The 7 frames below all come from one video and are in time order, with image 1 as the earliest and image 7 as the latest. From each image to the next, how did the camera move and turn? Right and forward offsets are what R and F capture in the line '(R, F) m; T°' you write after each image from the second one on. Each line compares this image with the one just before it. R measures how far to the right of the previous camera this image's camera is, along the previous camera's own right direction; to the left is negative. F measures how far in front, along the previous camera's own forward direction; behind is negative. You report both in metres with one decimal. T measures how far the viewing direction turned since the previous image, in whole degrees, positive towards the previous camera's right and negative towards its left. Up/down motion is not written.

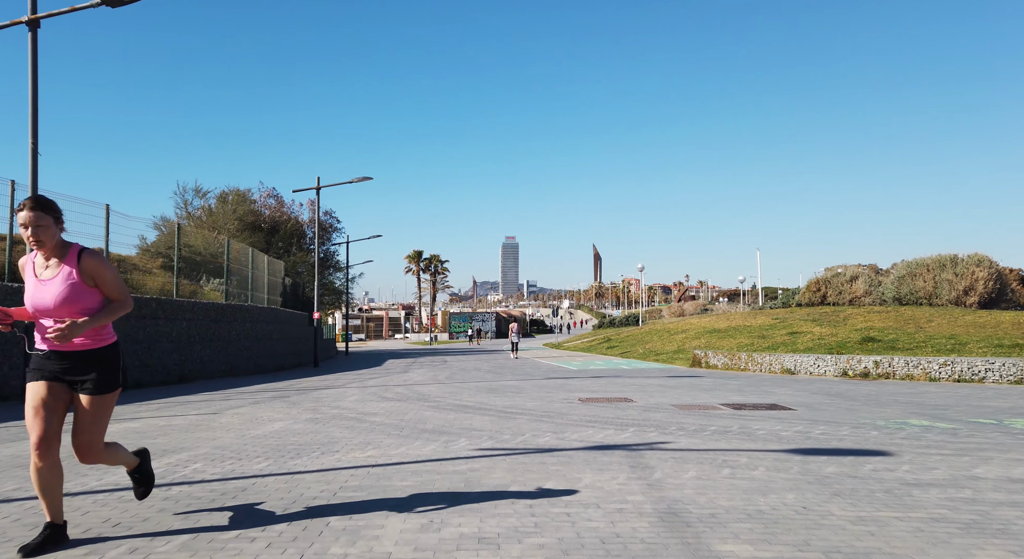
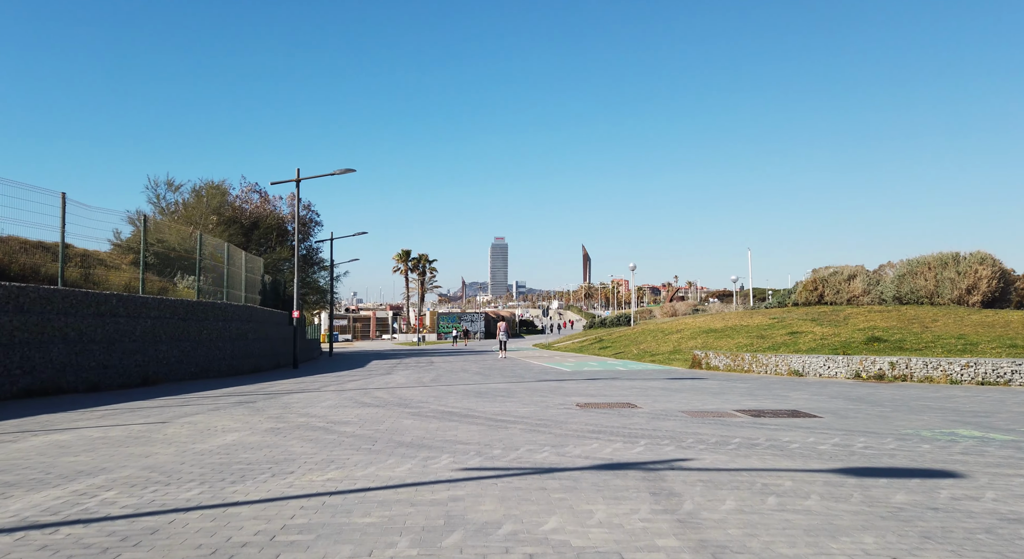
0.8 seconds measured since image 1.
(0.0, +1.4) m; +1°
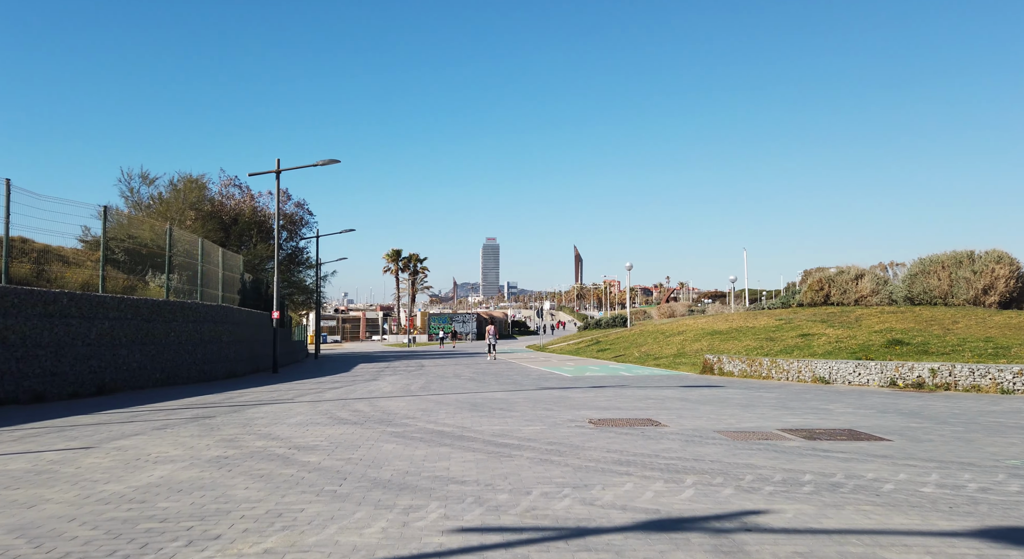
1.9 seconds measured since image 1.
(-0.2, +1.9) m; +1°
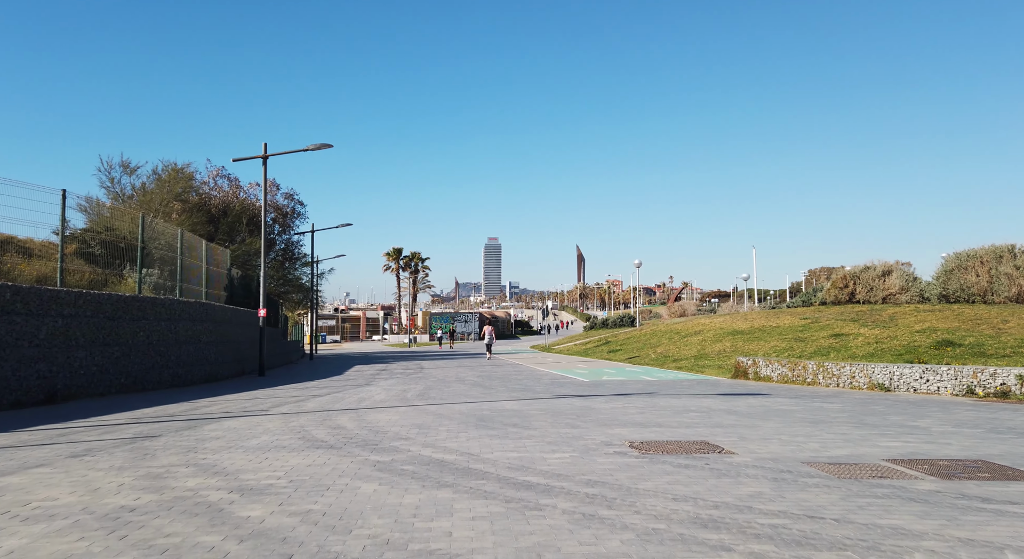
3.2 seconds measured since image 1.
(-0.2, +2.4) m; 0°
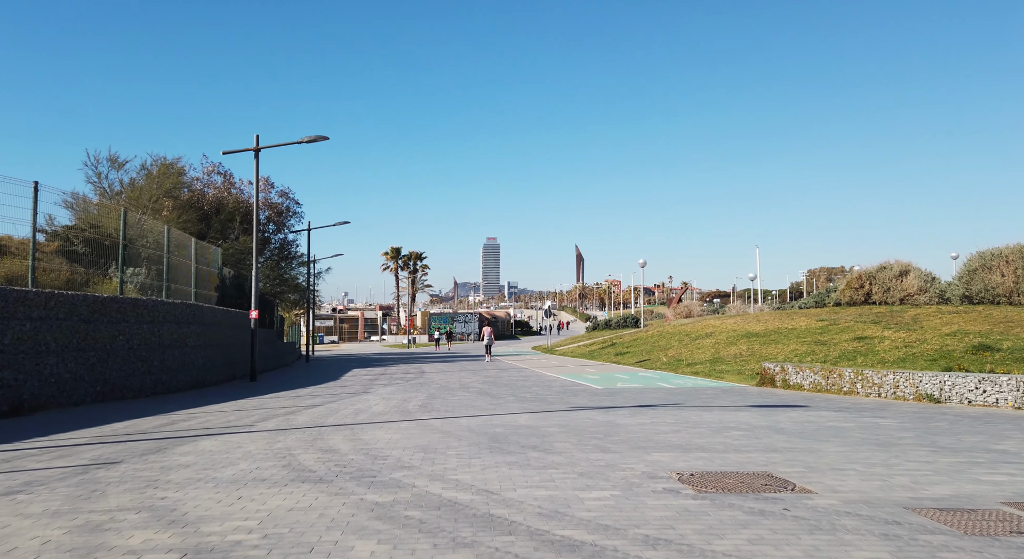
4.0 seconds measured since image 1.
(-0.3, +1.4) m; 0°
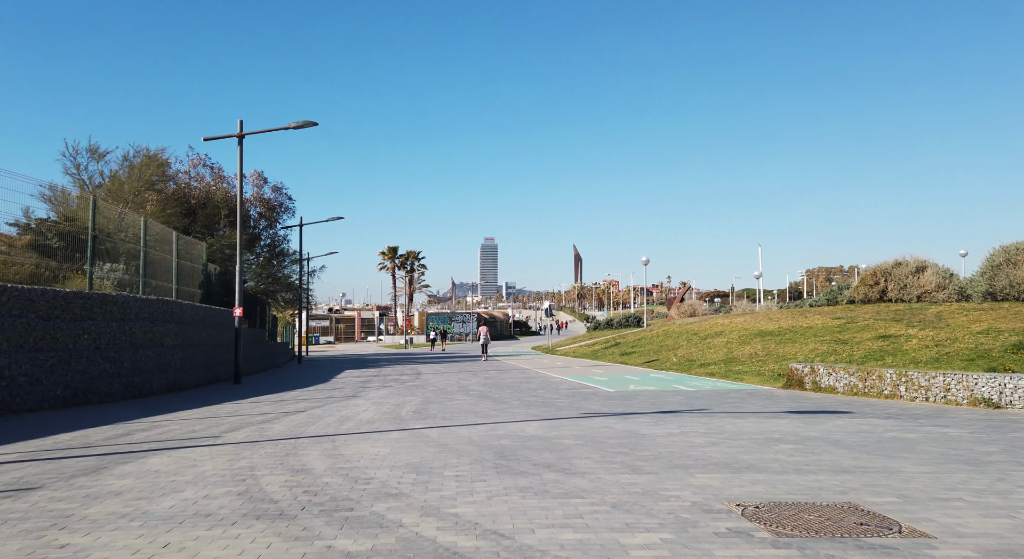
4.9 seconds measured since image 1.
(-0.1, +1.6) m; 0°
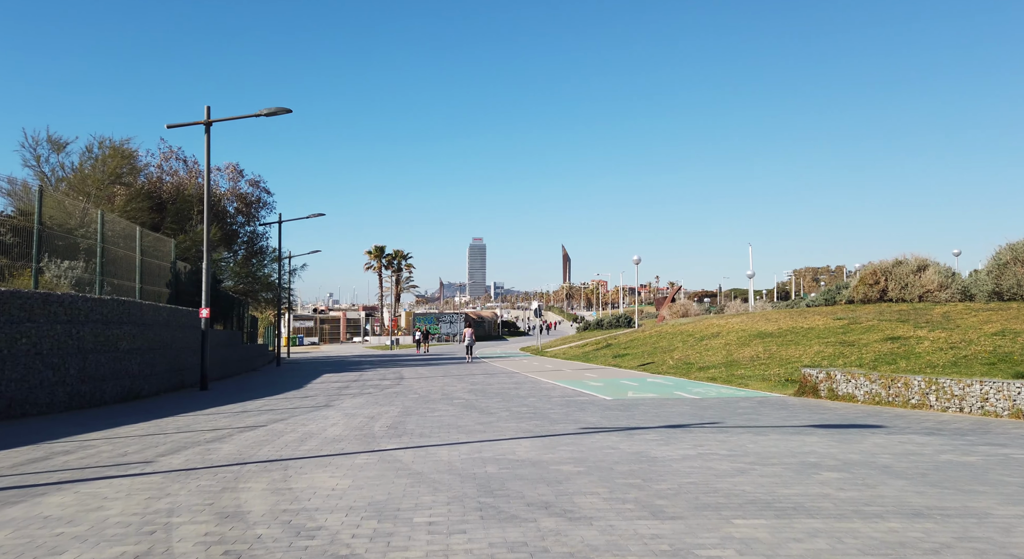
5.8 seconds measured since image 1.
(0.0, +1.5) m; +1°
